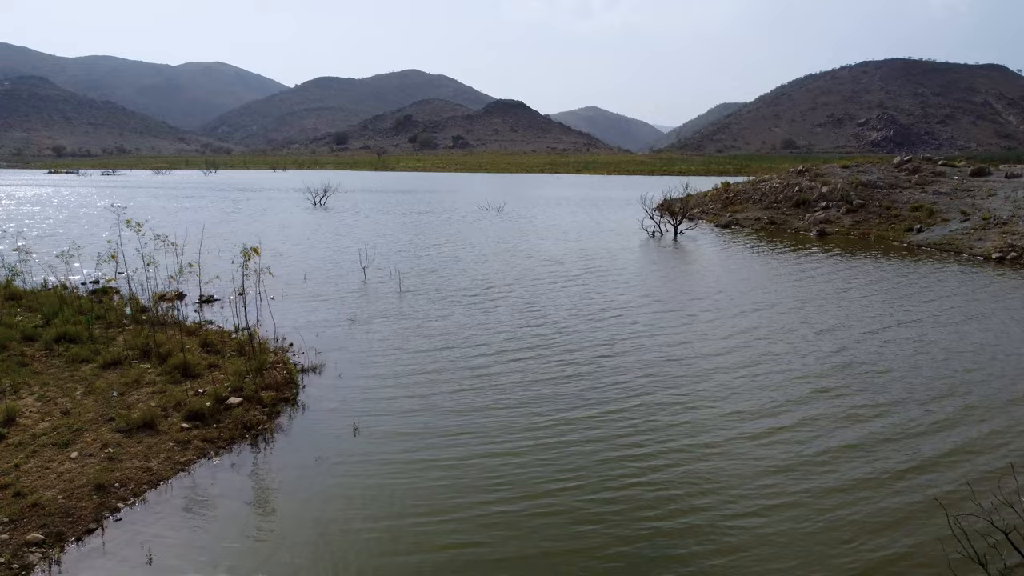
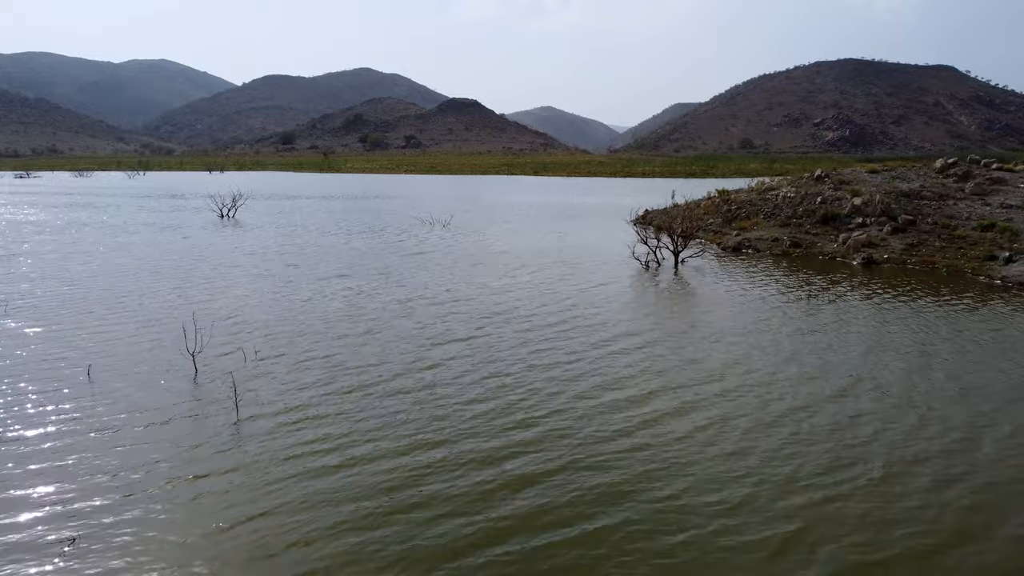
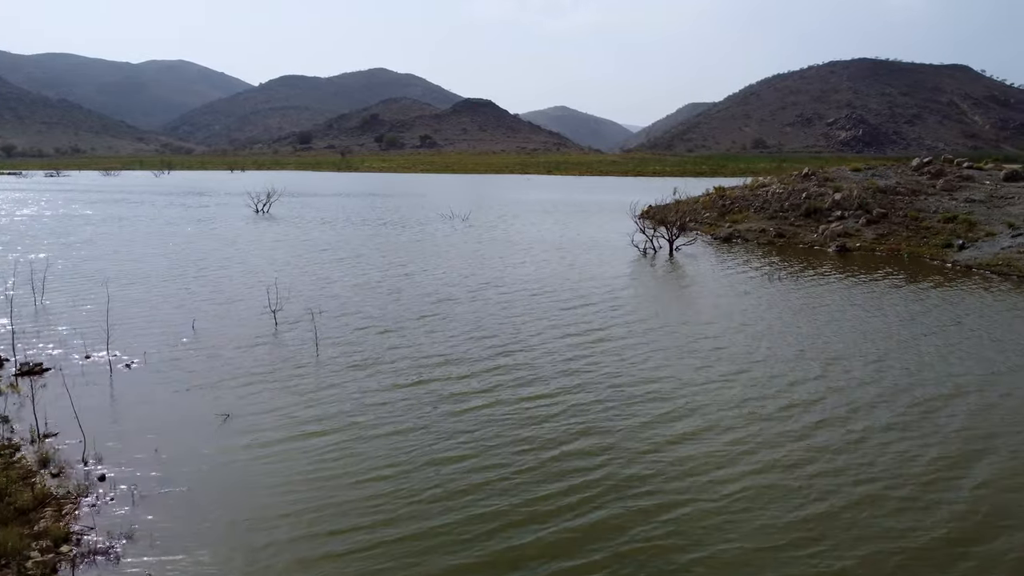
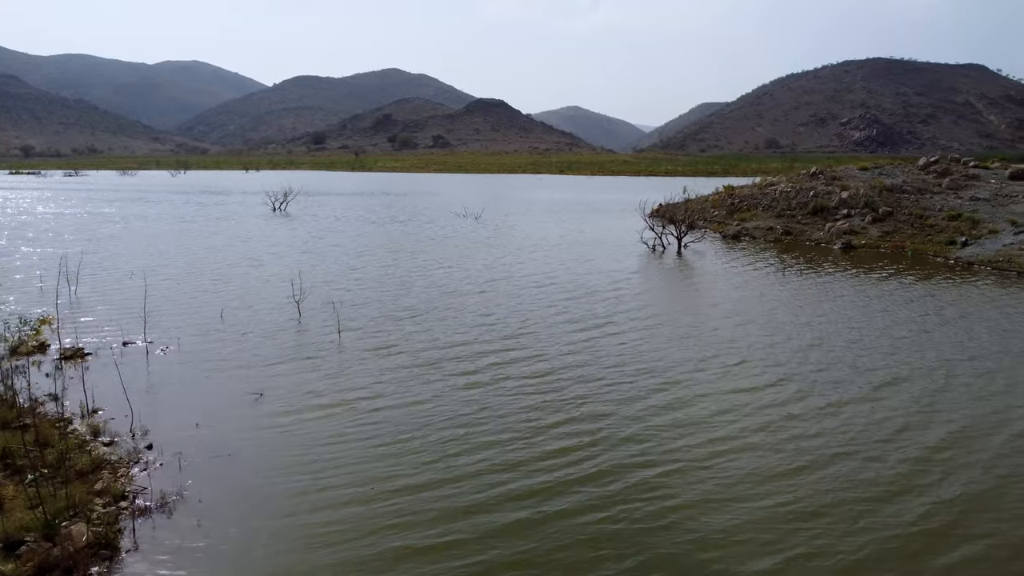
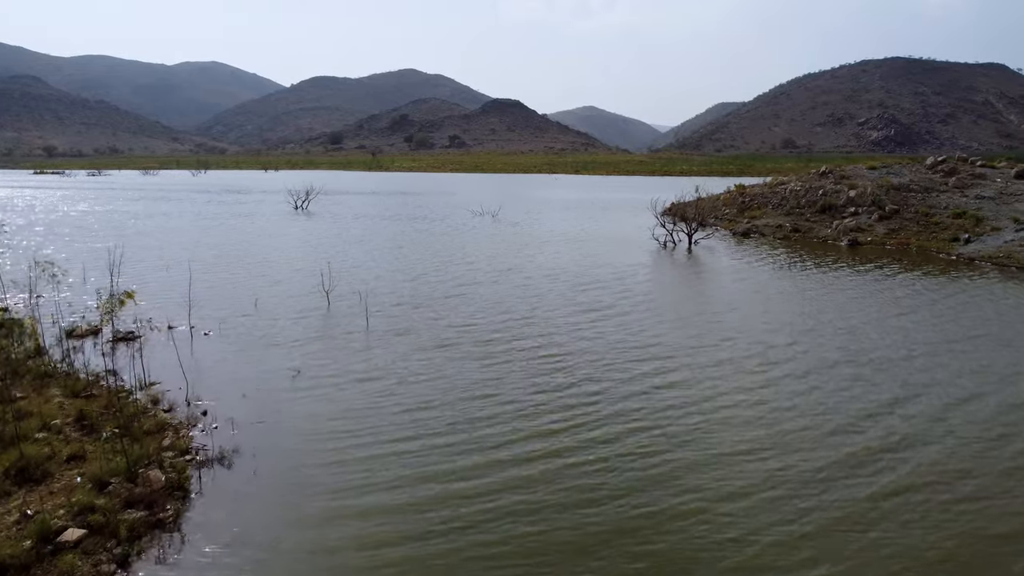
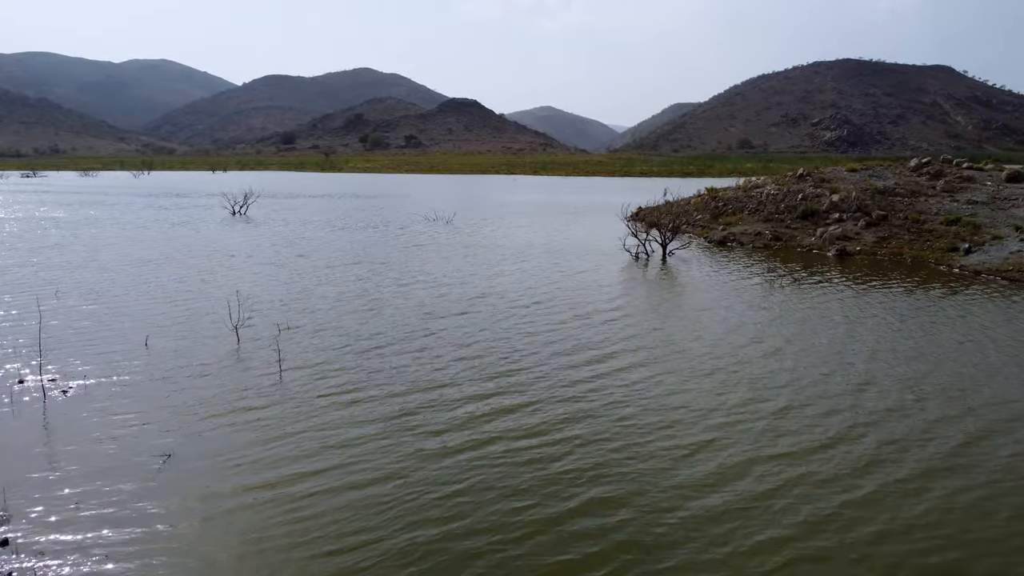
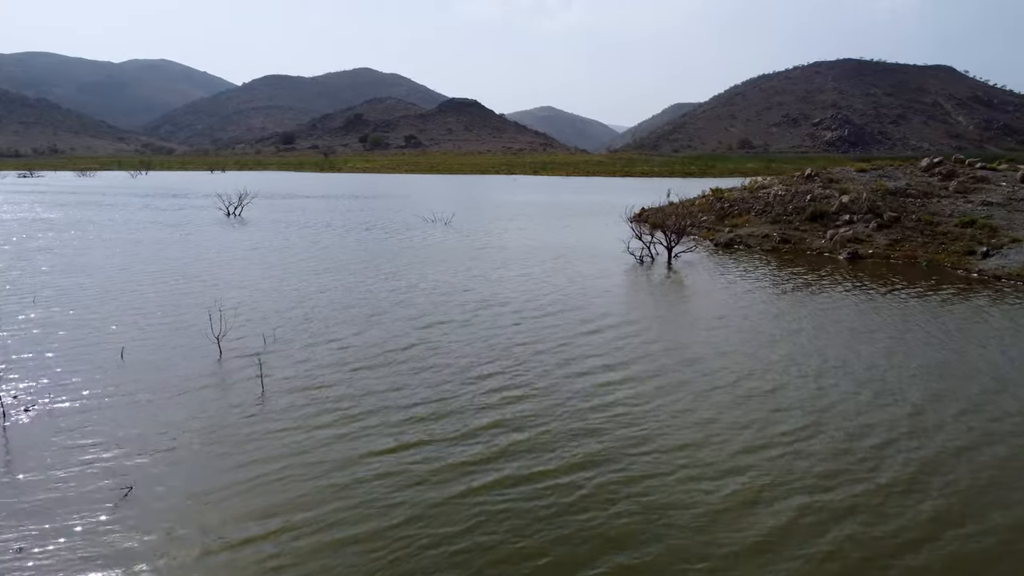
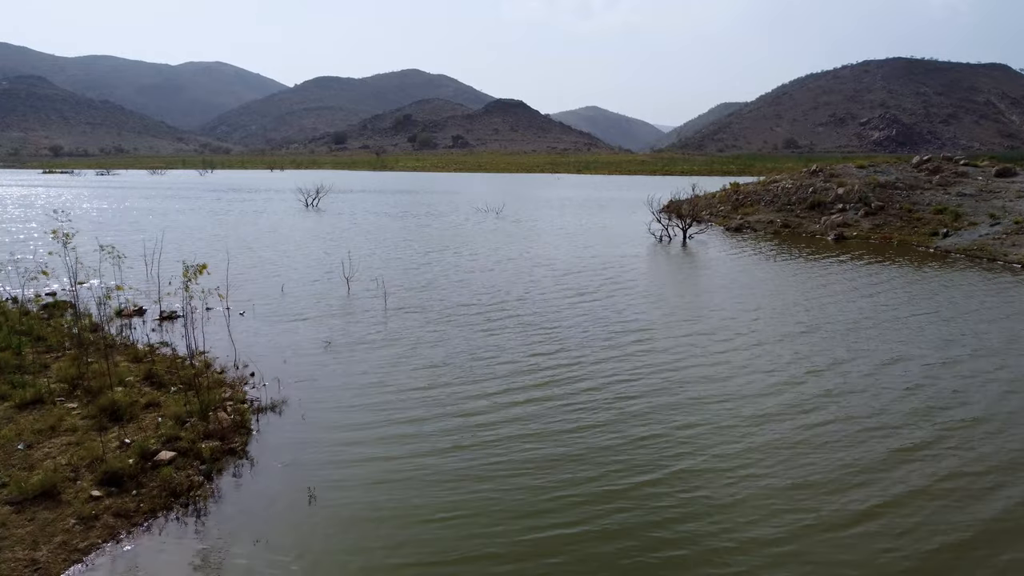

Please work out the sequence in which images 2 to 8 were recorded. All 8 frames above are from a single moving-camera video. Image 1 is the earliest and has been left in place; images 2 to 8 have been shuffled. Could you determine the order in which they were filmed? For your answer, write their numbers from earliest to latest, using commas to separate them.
8, 5, 4, 3, 6, 7, 2
